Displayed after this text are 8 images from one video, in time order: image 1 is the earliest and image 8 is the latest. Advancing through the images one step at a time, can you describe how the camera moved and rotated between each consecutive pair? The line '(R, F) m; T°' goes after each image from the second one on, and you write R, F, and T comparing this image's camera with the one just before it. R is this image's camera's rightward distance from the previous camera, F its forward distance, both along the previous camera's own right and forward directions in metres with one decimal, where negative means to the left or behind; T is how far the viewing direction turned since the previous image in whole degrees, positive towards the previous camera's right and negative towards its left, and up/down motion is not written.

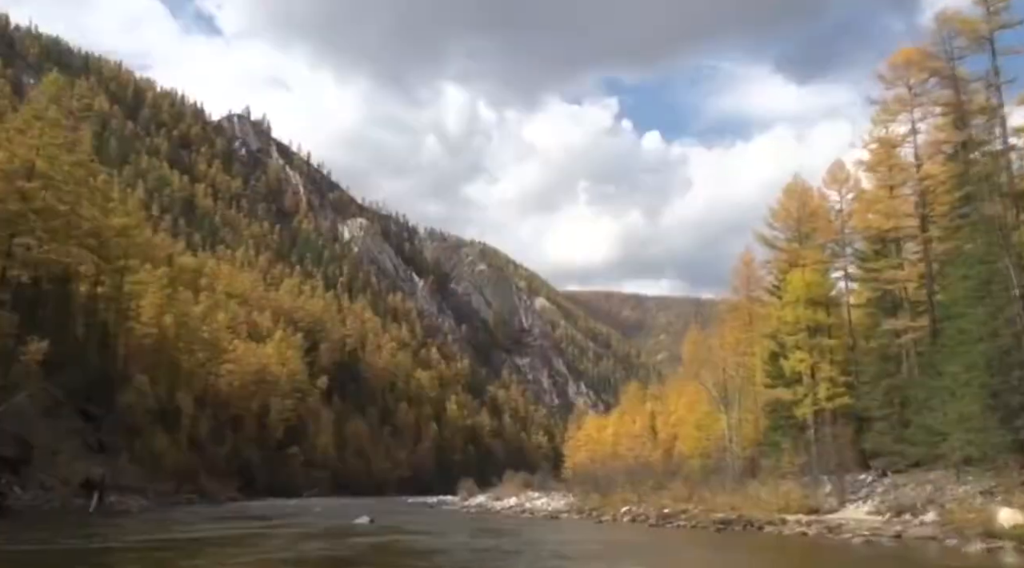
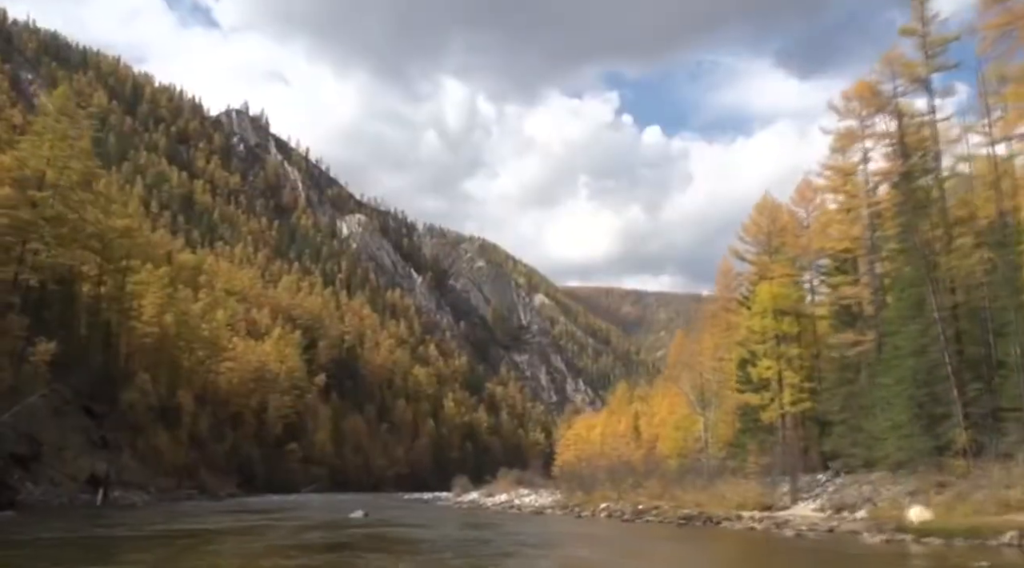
(+0.6, -2.4) m; 0°
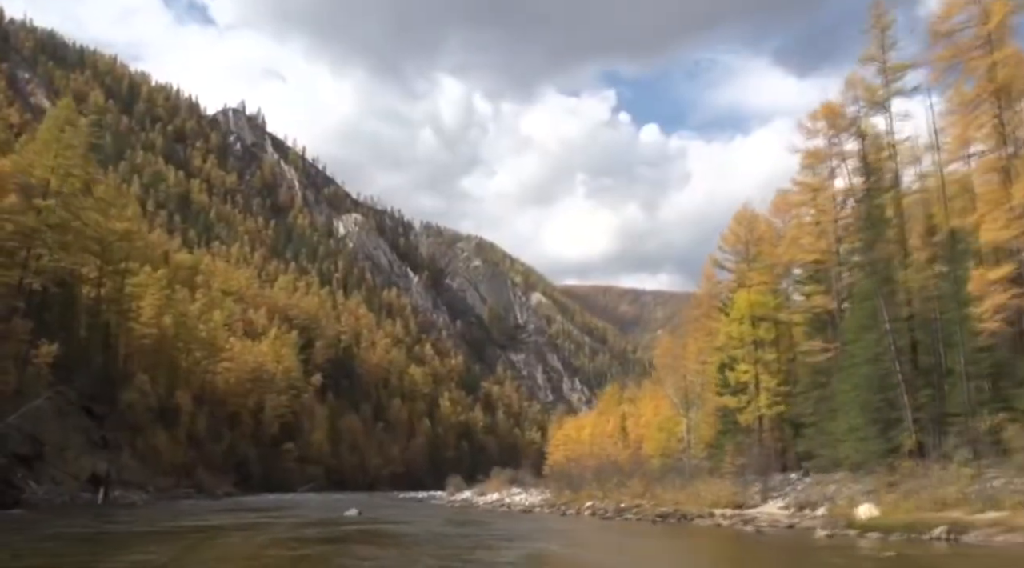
(+0.4, -1.6) m; 0°
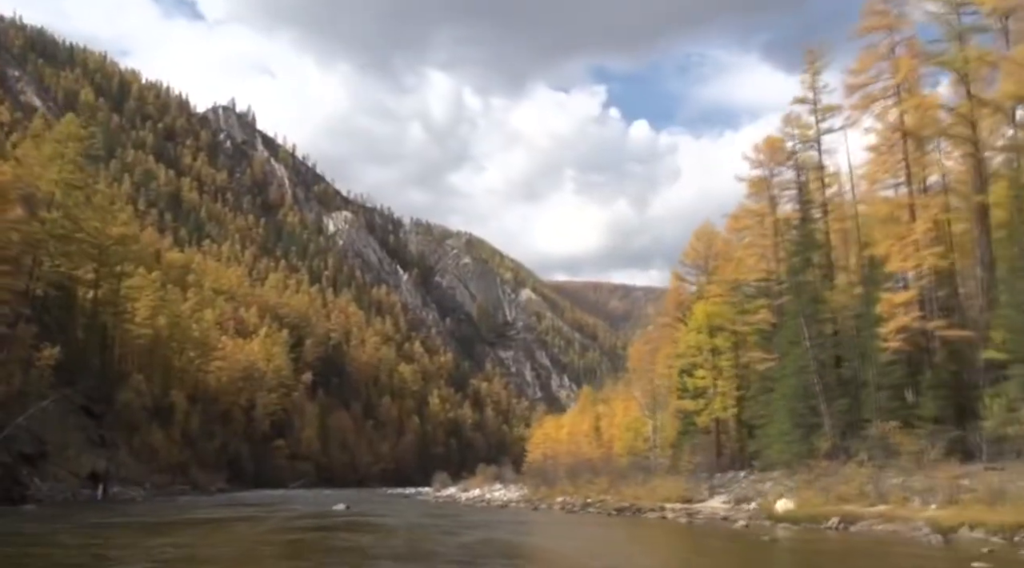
(+0.7, -3.4) m; +1°
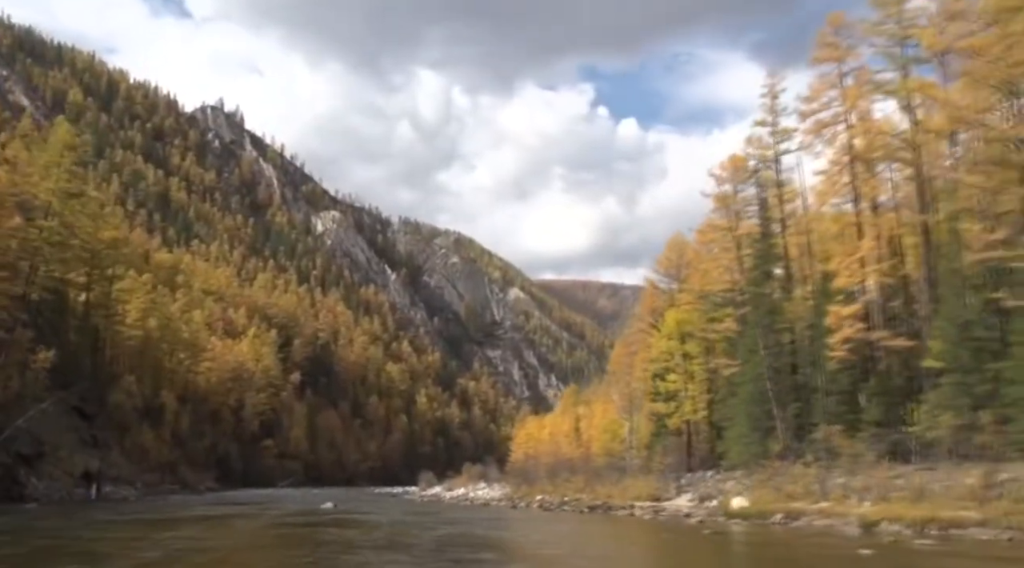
(+0.4, -2.1) m; +1°
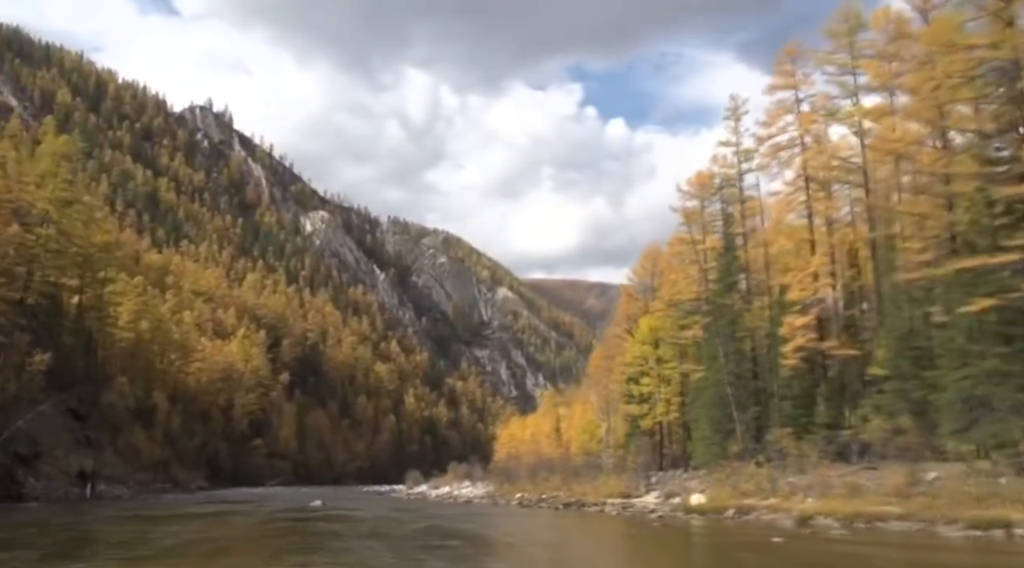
(+0.4, -2.3) m; +1°
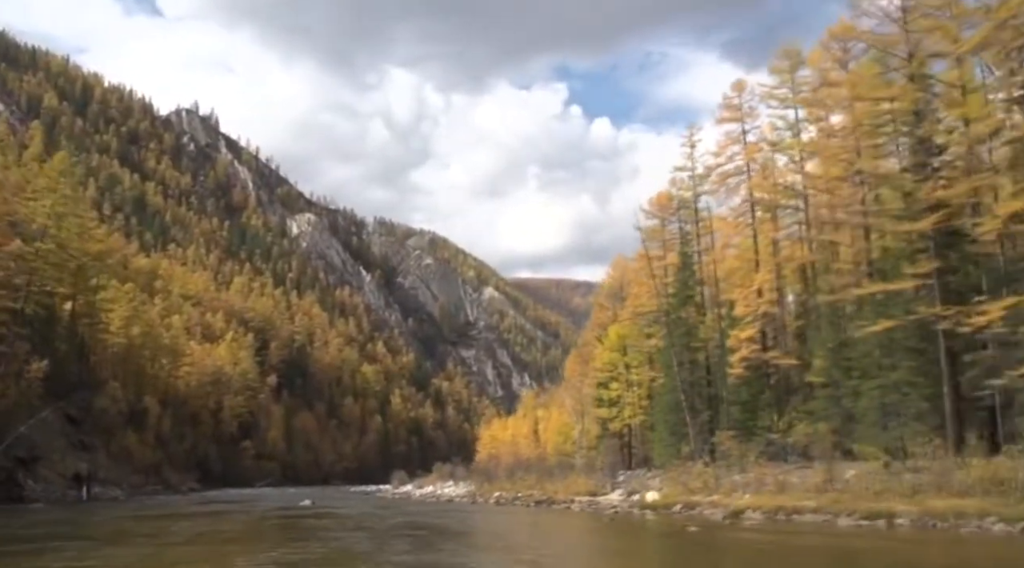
(+0.6, -3.2) m; +1°
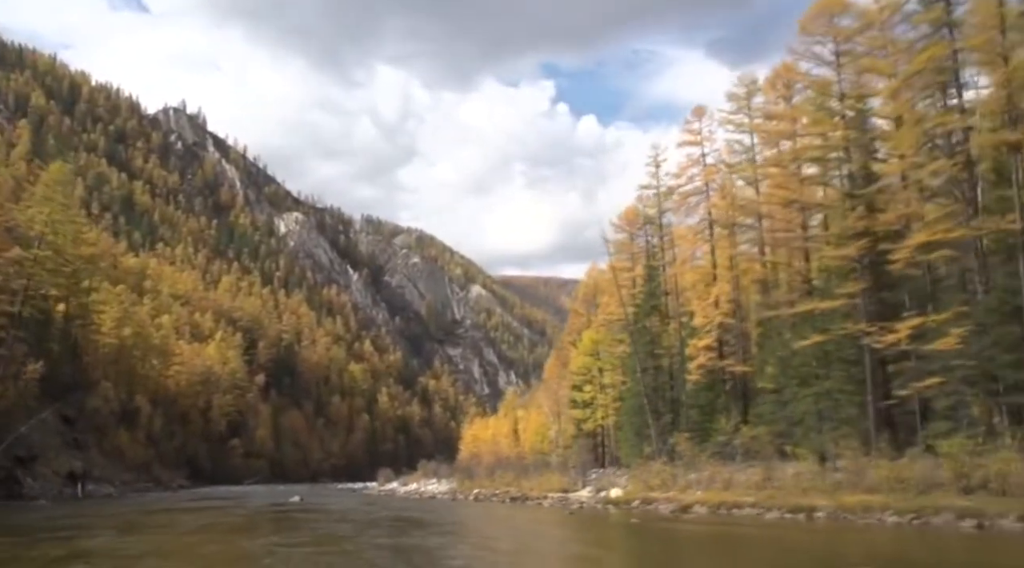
(+0.5, -2.8) m; +1°
